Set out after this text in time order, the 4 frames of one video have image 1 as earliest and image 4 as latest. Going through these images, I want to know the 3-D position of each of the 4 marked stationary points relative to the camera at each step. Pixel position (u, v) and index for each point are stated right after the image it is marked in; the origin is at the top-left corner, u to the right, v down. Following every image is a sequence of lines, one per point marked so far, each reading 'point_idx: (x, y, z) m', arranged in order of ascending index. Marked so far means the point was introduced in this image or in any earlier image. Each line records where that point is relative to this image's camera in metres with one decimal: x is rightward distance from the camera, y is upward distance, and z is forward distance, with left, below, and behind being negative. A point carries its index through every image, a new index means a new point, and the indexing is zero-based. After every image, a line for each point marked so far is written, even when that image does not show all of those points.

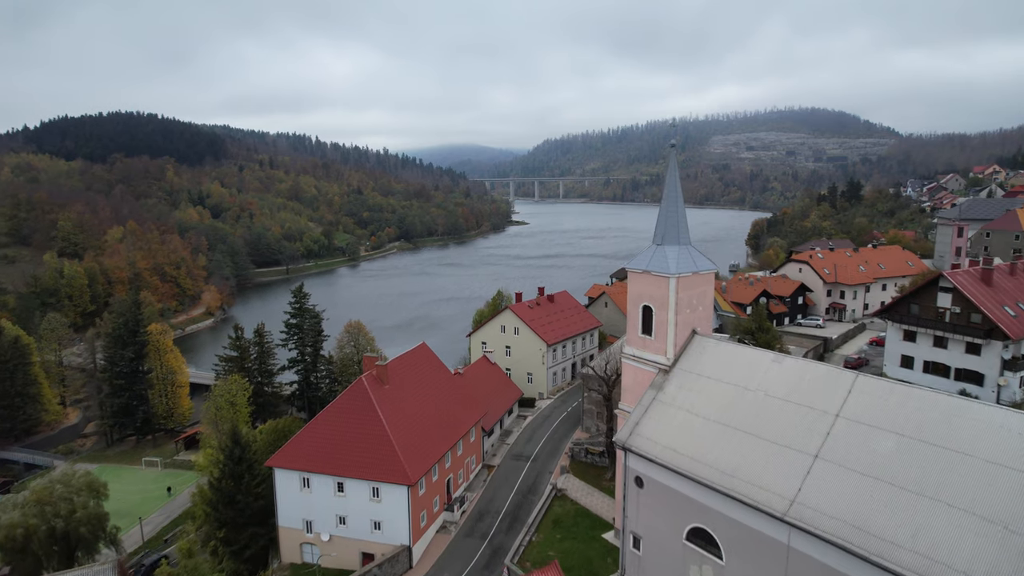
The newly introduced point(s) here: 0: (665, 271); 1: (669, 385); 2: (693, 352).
0: (+3.7, +0.4, +16.4) m
1: (+3.8, -2.4, +16.3) m
2: (+4.4, -1.6, +16.4) m
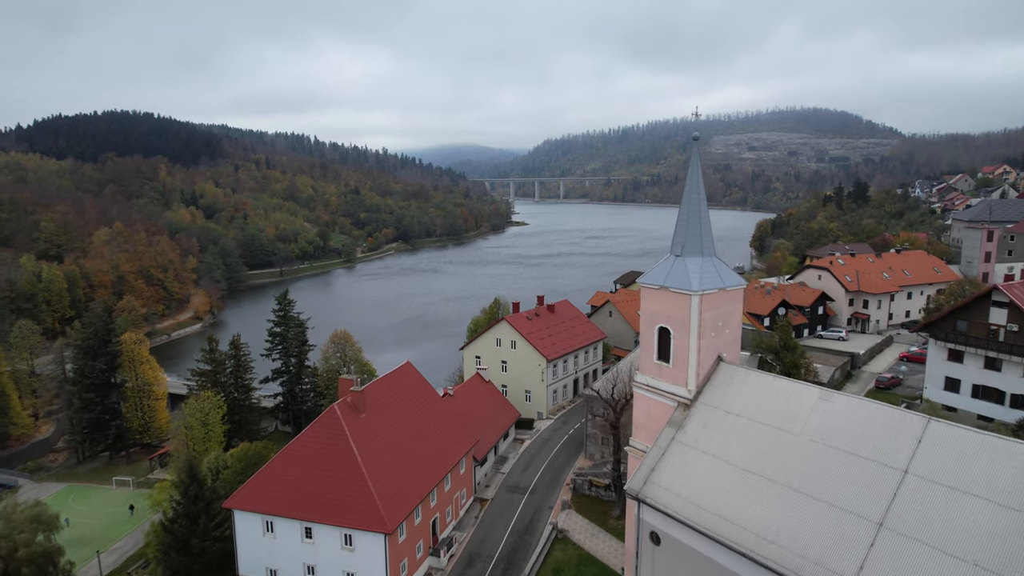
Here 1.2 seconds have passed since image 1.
0: (+3.6, 0.0, +13.8) m
1: (+3.6, -2.8, +13.7) m
2: (+4.3, -2.0, +13.9) m
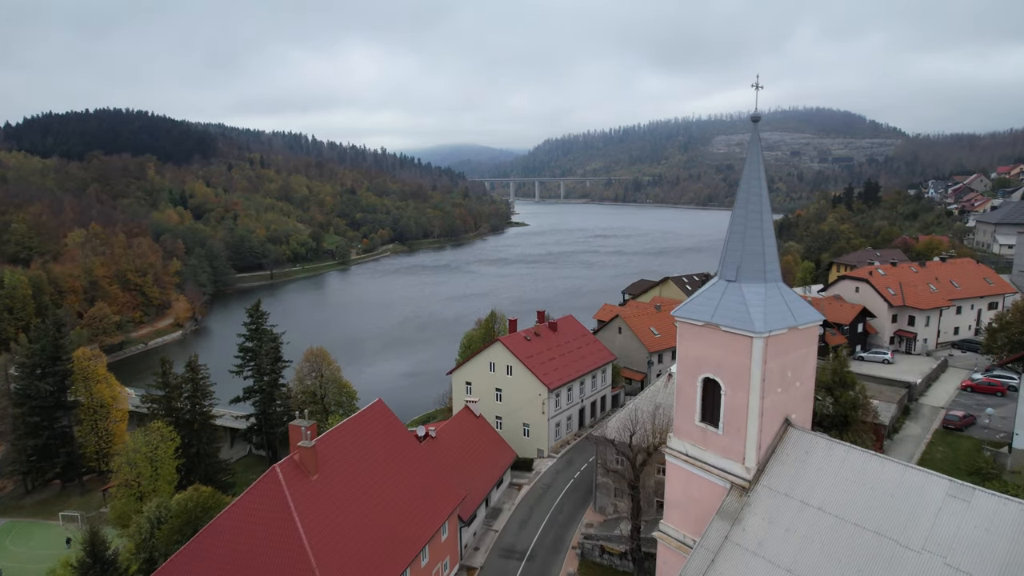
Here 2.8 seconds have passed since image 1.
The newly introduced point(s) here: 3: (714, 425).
0: (+3.4, -0.6, +9.9) m
1: (+3.5, -3.3, +9.8) m
2: (+4.1, -2.6, +10.0) m
3: (+3.2, -2.1, +10.7) m
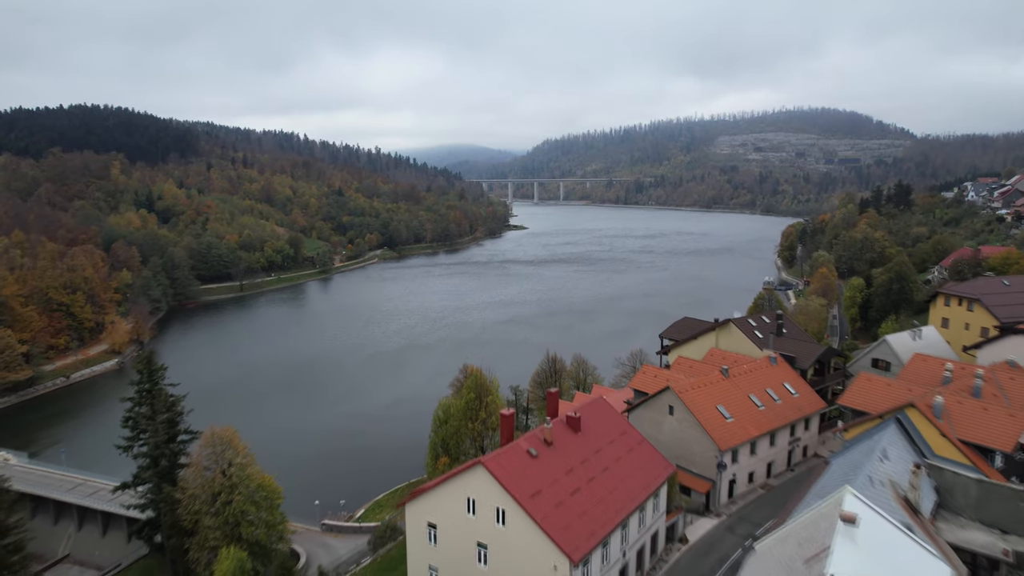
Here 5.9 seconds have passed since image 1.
0: (+3.4, -2.2, -0.4) m
1: (+3.4, -5.0, -0.5) m
2: (+4.1, -4.2, -0.3) m
3: (+3.1, -3.8, +0.4) m
